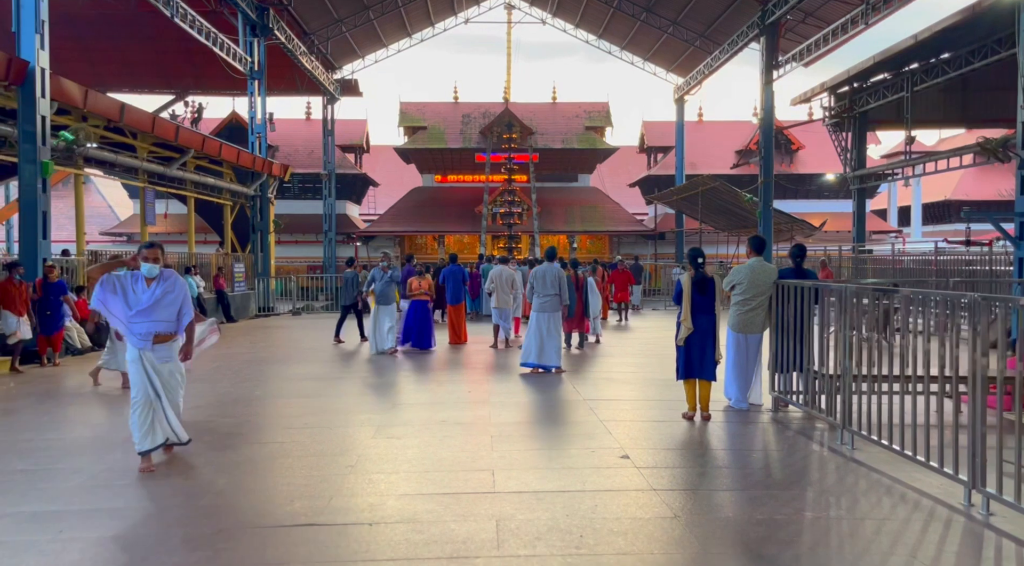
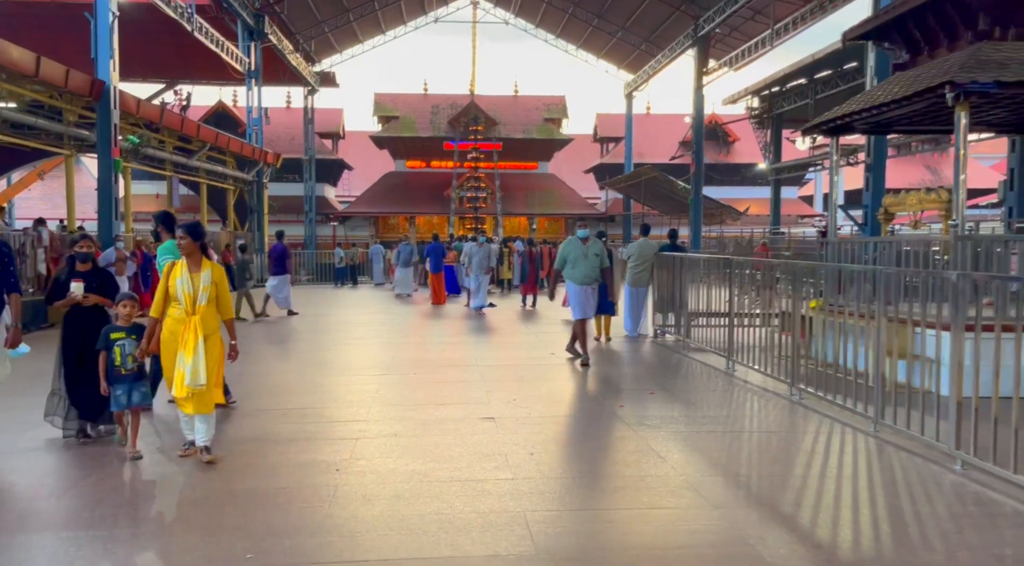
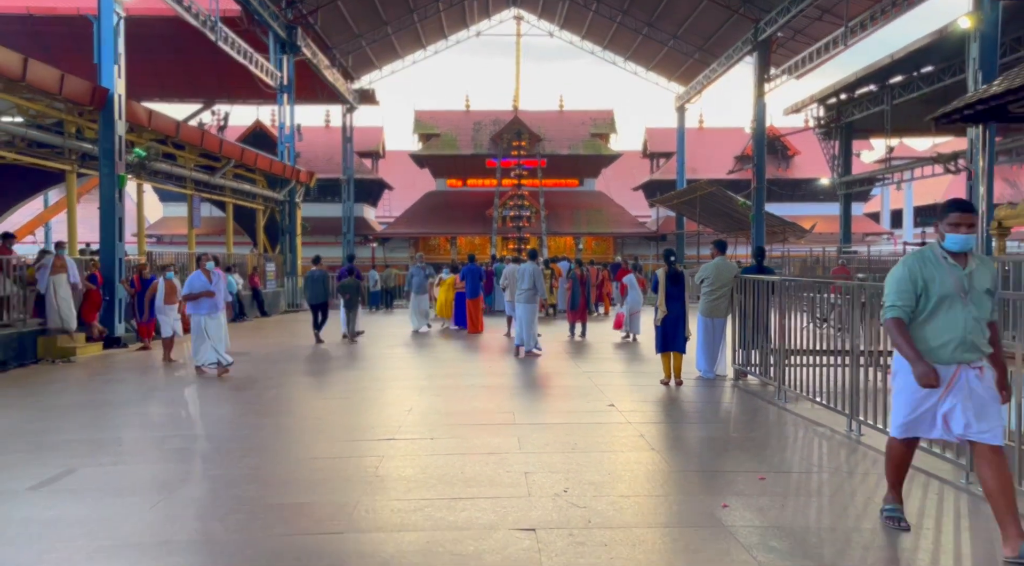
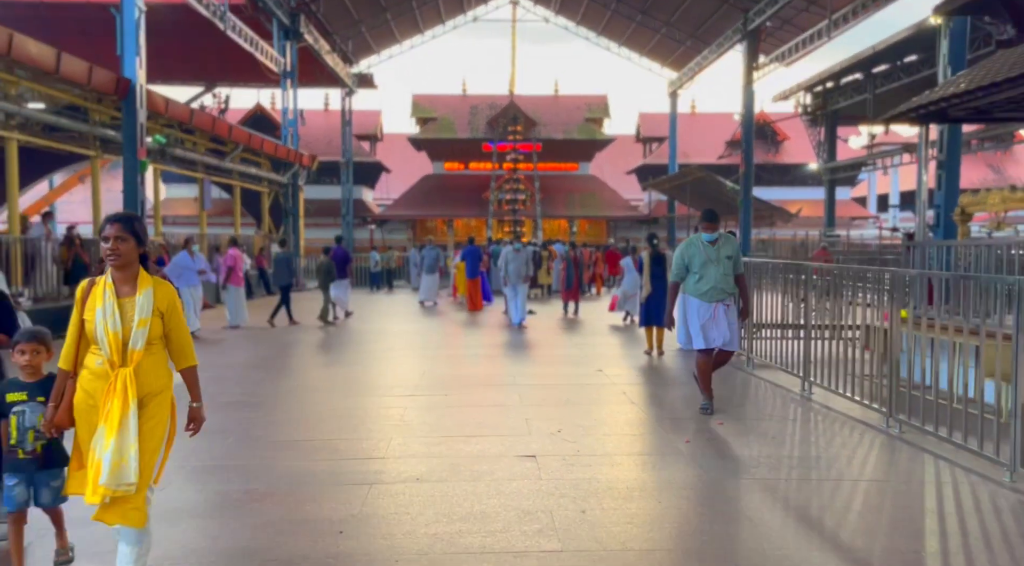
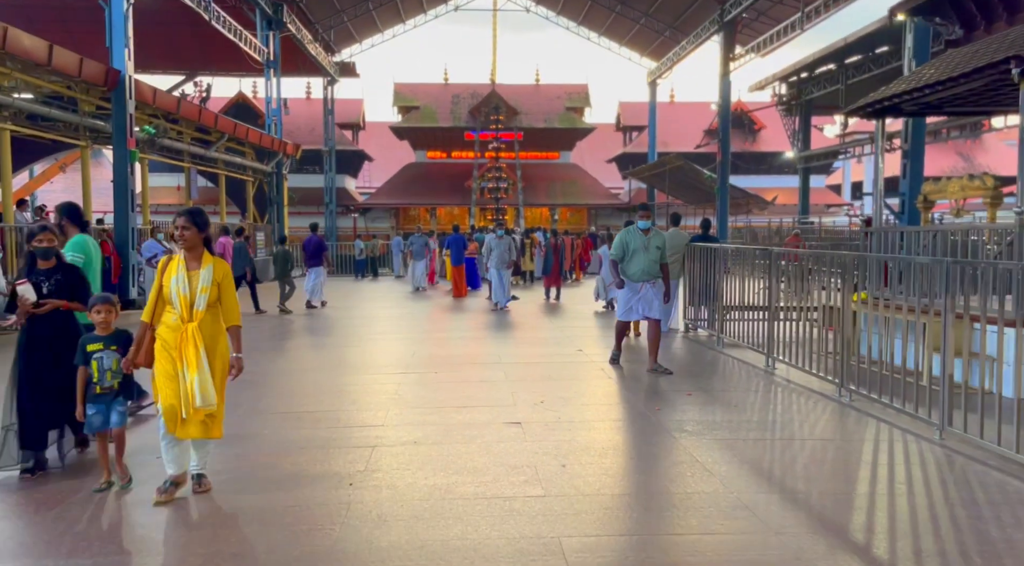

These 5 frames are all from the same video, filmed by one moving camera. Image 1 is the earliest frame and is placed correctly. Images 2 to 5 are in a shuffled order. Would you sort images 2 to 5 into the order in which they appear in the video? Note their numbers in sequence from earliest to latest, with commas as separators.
3, 4, 5, 2
